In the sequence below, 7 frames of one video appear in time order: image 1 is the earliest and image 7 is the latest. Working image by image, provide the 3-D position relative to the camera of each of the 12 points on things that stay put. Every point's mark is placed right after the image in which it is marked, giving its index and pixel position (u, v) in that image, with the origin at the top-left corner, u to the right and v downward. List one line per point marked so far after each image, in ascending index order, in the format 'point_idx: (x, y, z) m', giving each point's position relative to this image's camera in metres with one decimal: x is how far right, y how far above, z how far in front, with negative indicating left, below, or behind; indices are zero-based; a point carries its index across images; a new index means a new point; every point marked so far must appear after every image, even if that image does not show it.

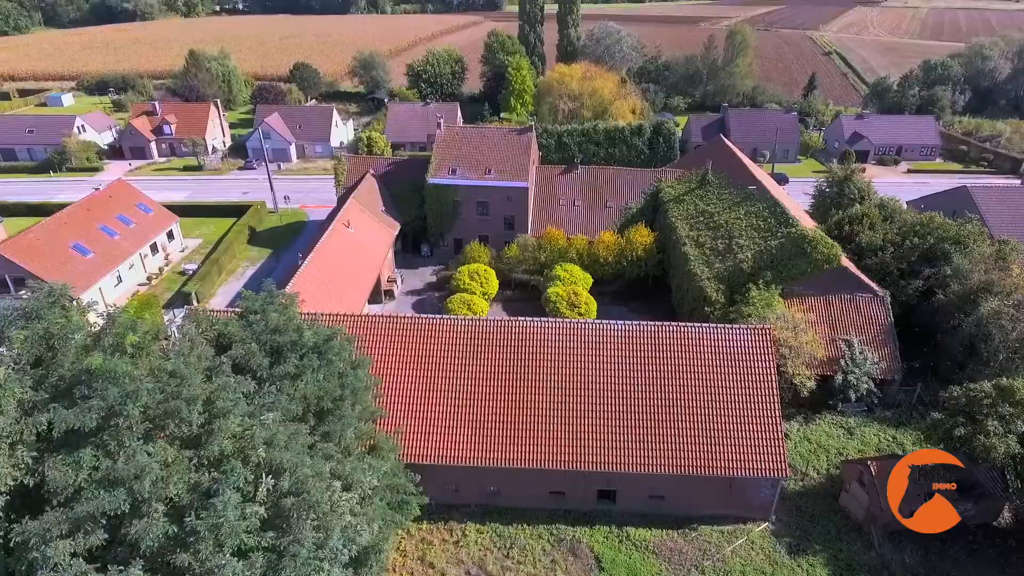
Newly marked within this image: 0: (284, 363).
0: (-5.7, -1.8, +15.7) m
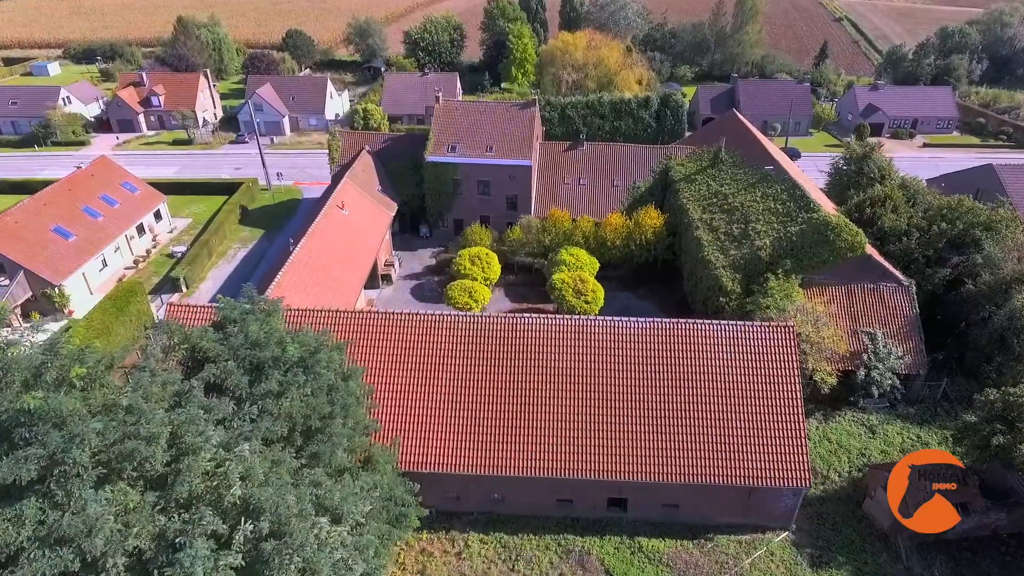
0: (-5.5, -2.0, +14.1) m
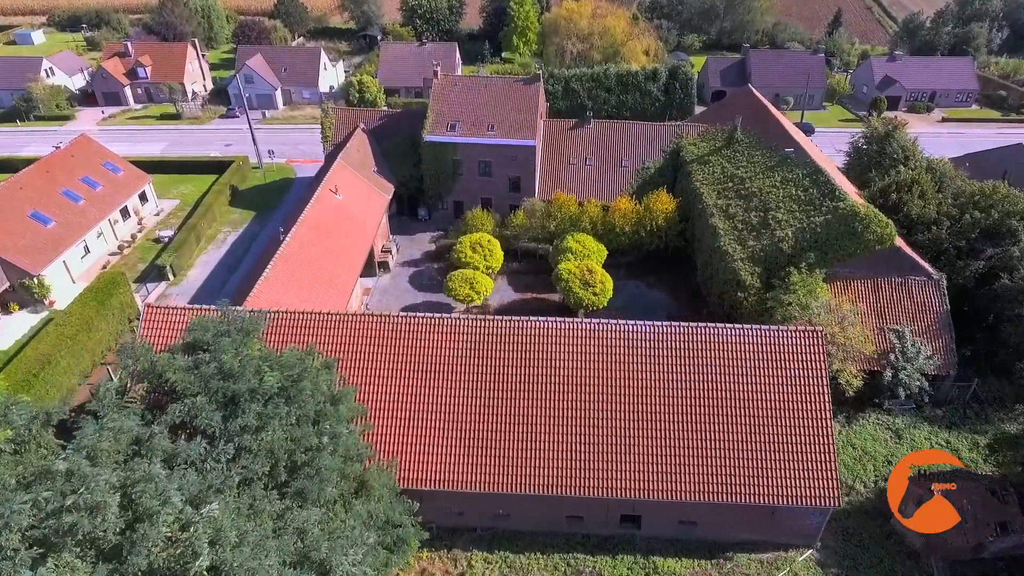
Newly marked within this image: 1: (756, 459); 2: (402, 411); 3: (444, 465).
0: (-5.3, -2.5, +12.4) m
1: (+7.6, -5.3, +19.6) m
2: (-3.5, -3.9, +19.9) m
3: (-2.1, -5.4, +19.4) m
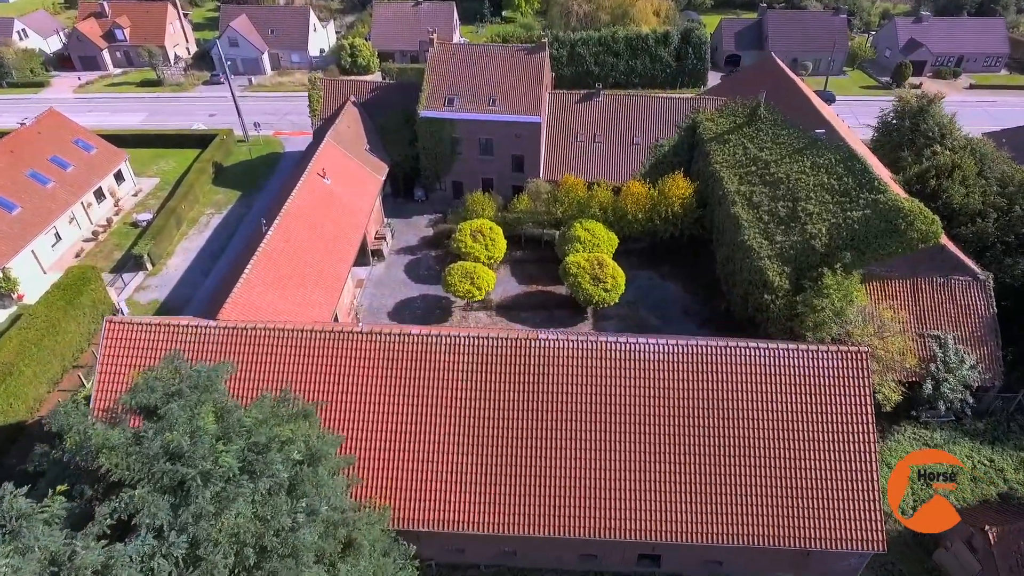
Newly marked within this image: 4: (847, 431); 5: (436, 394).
0: (-5.1, -3.5, +10.2) m
1: (+7.8, -5.8, +17.6) m
2: (-3.3, -4.4, +17.8) m
3: (-1.9, -6.0, +17.4) m
4: (+9.5, -4.0, +17.9) m
5: (-2.2, -3.1, +18.2) m
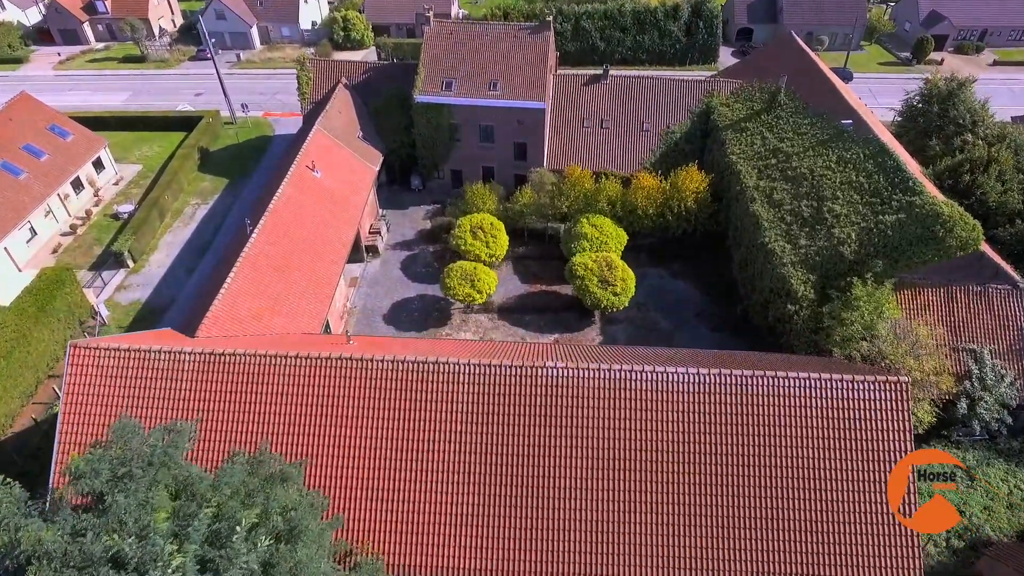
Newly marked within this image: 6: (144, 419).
0: (-5.0, -4.5, +8.6) m
1: (+7.9, -6.5, +16.1) m
2: (-3.2, -5.0, +16.2) m
3: (-1.8, -6.7, +15.9) m
4: (+9.6, -4.7, +16.3) m
5: (-2.1, -3.7, +16.6) m
6: (-9.7, -3.4, +16.7) m
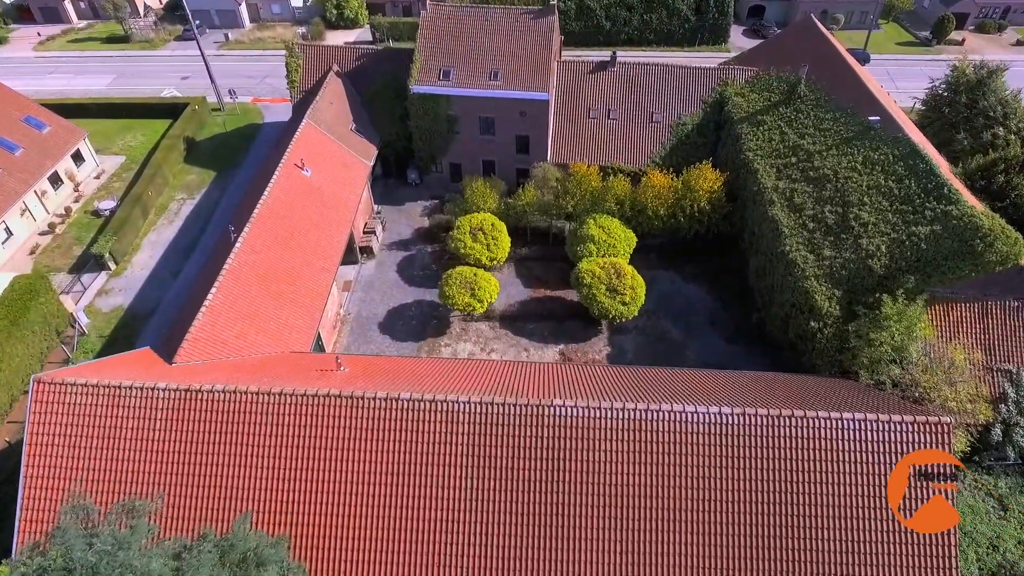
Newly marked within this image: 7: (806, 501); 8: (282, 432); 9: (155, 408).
0: (-4.9, -5.6, +7.3) m
1: (+8.0, -7.3, +14.8) m
2: (-3.1, -5.8, +14.9) m
3: (-1.7, -7.5, +14.6) m
4: (+9.7, -5.4, +15.0) m
5: (-2.0, -4.5, +15.2) m
6: (-9.6, -4.2, +15.3) m
7: (+7.0, -5.1, +15.1) m
8: (-5.6, -3.5, +15.3) m
9: (-8.8, -2.9, +15.6) m
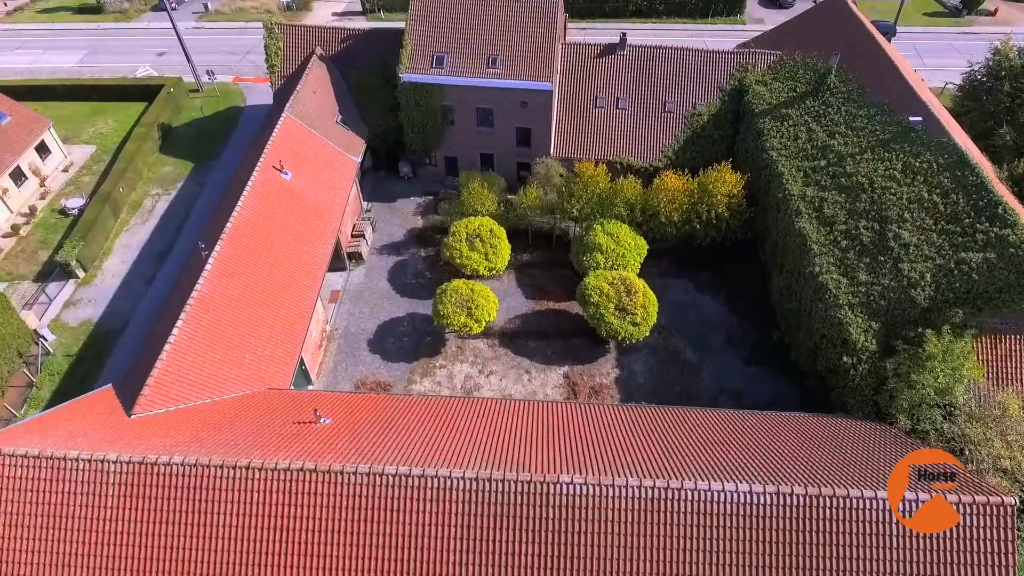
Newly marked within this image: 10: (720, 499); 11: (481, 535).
0: (-4.9, -7.5, +5.5) m
1: (+8.0, -8.6, +13.1) m
2: (-3.0, -7.2, +13.1) m
3: (-1.7, -8.8, +13.0) m
4: (+9.7, -6.8, +13.2) m
5: (-2.0, -5.8, +13.3) m
6: (-9.5, -5.5, +13.4) m
7: (+7.0, -6.4, +13.3) m
8: (-5.6, -4.8, +13.4) m
9: (-8.8, -4.3, +13.7) m
10: (+4.6, -4.5, +13.6) m
11: (-0.6, -5.2, +13.4) m
